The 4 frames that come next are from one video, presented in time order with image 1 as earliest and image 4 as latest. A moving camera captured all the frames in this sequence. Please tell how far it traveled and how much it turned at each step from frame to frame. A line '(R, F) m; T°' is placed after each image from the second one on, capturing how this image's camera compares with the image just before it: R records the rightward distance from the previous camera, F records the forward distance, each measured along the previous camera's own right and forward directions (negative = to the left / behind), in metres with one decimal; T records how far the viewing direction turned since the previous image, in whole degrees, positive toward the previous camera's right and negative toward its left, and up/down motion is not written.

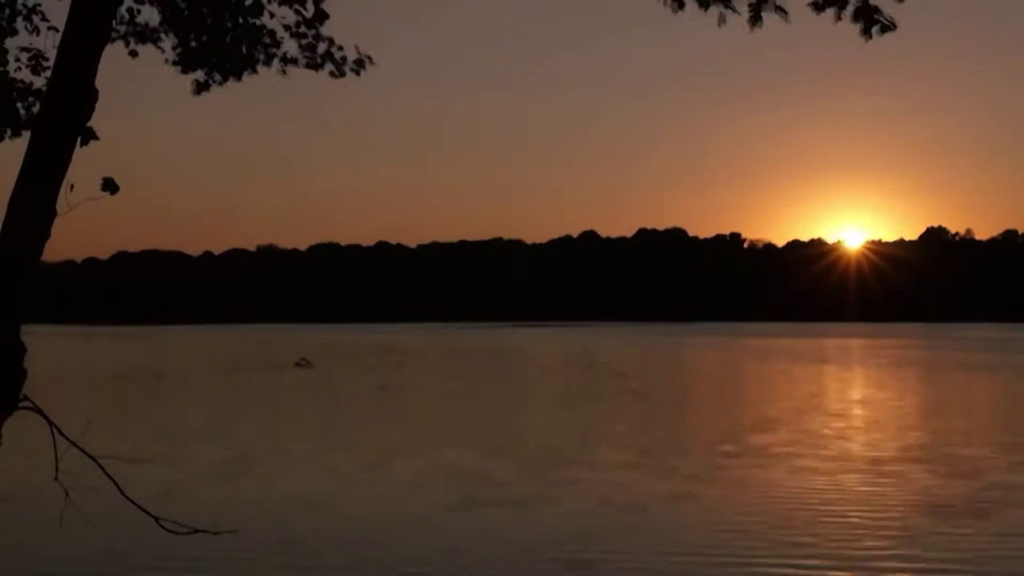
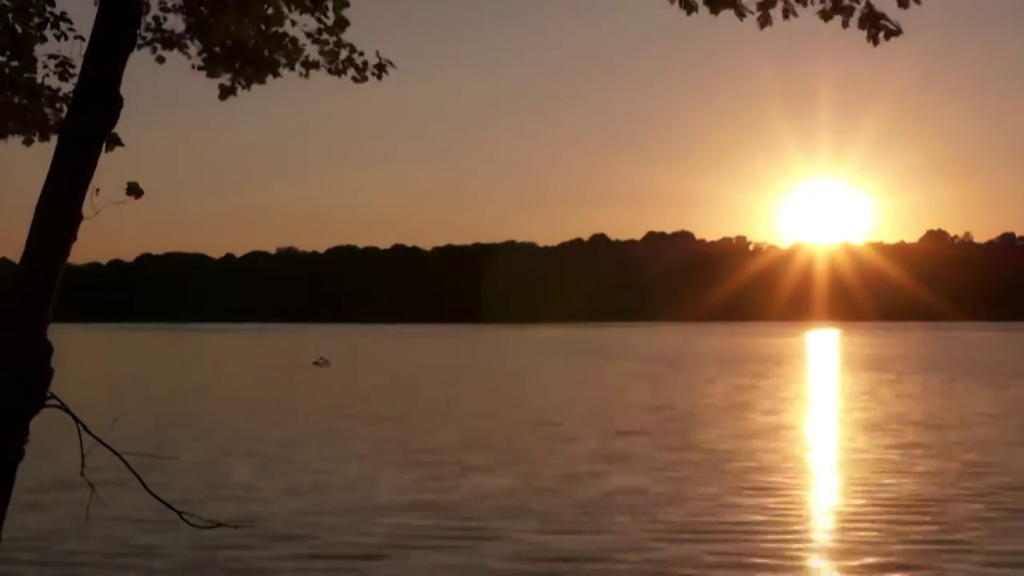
(+0.9, -2.0) m; -1°
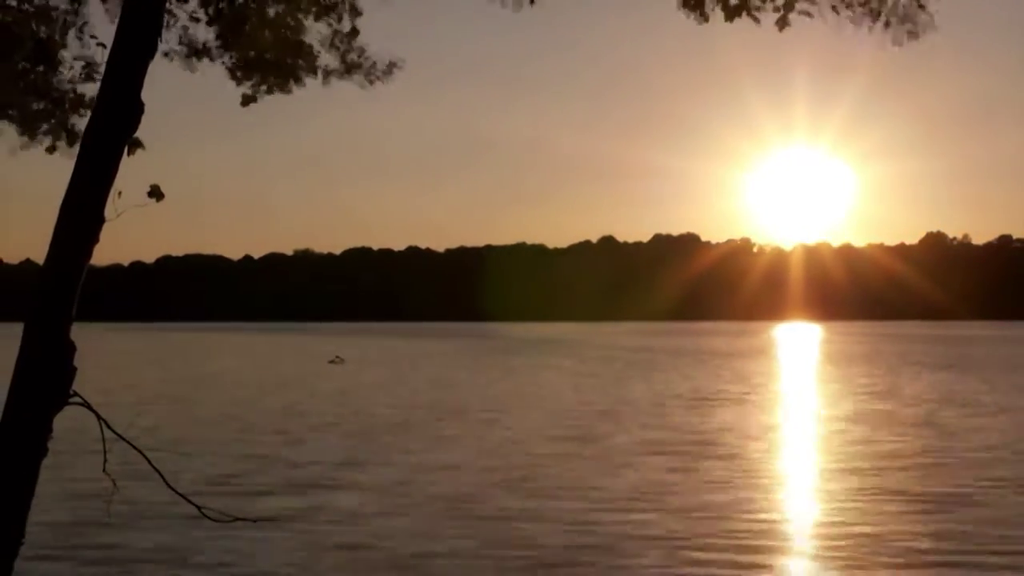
(+0.7, -1.9) m; -1°
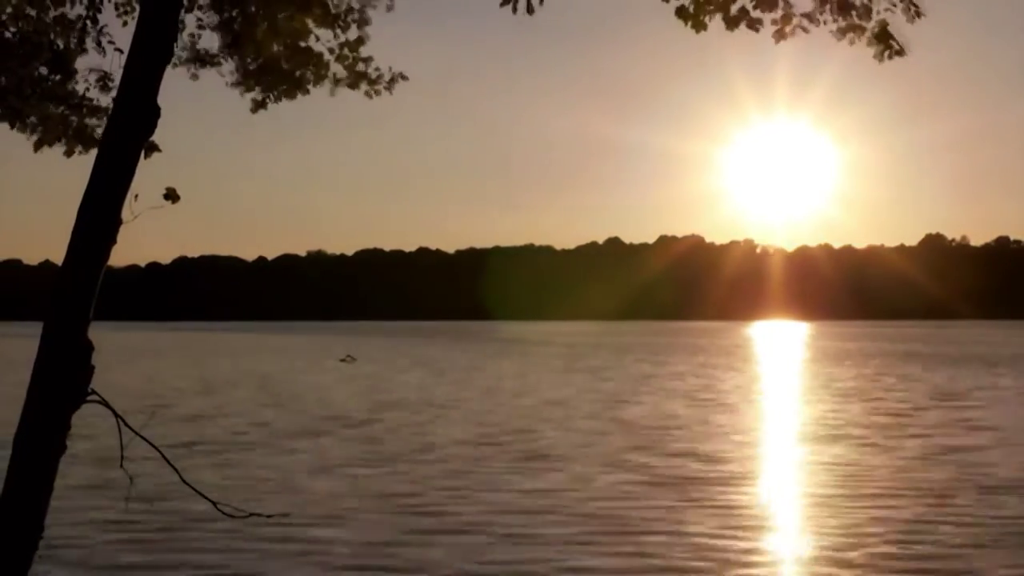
(+0.5, -1.5) m; -1°
